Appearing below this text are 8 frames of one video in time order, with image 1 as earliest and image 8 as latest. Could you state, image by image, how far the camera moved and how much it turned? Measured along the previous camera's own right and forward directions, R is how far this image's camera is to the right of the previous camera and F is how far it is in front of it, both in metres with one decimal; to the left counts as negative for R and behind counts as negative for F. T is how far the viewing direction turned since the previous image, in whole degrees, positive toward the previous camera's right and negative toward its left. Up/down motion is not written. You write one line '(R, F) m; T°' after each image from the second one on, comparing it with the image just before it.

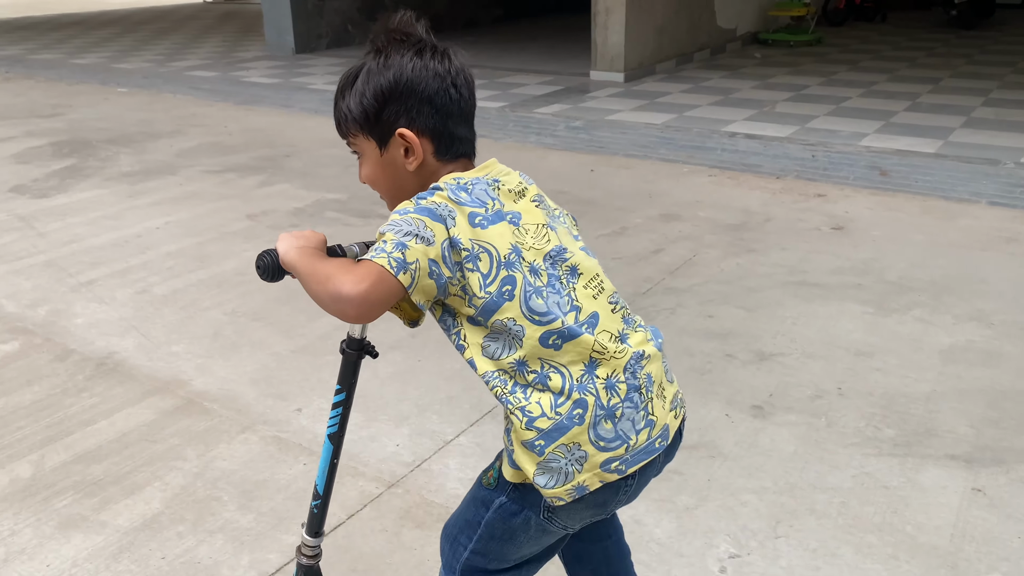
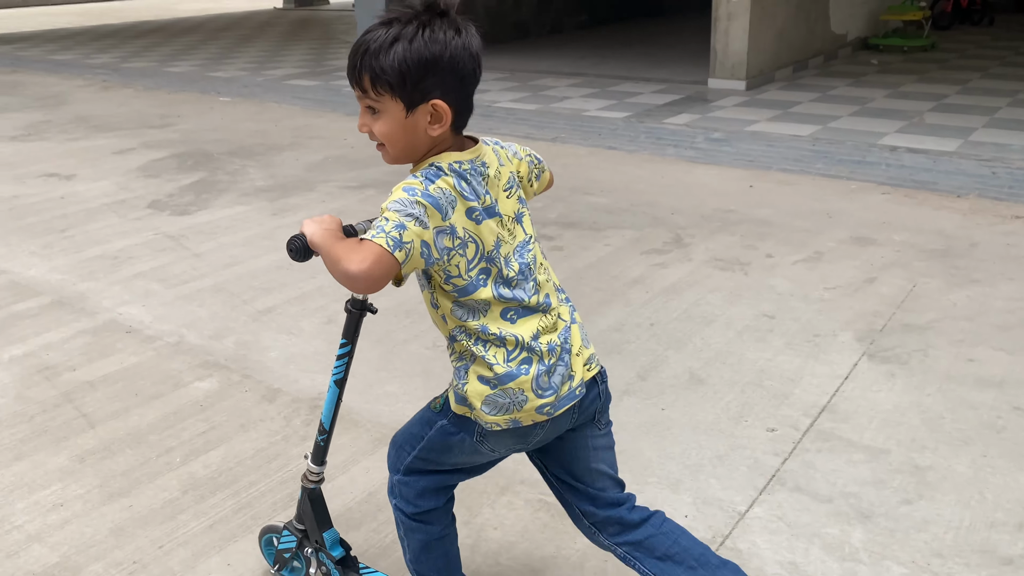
(-0.6, +0.3) m; -3°
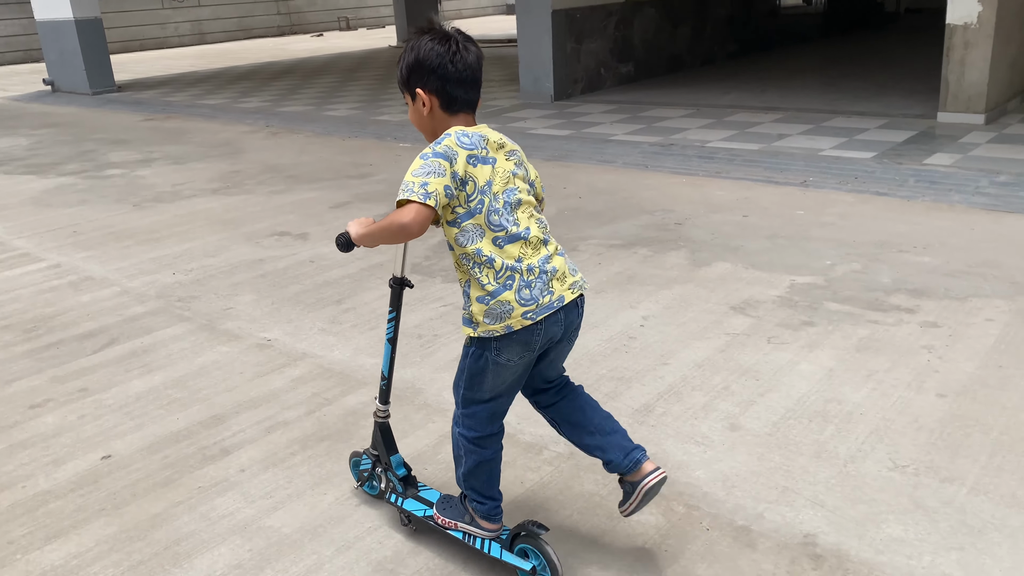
(-1.1, +0.4) m; -4°
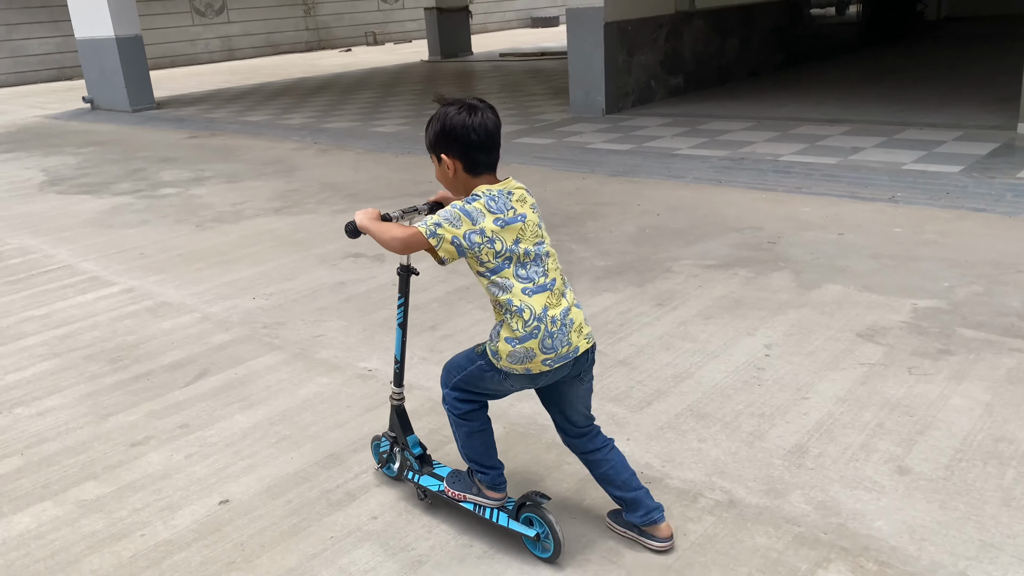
(-0.4, +0.2) m; -1°
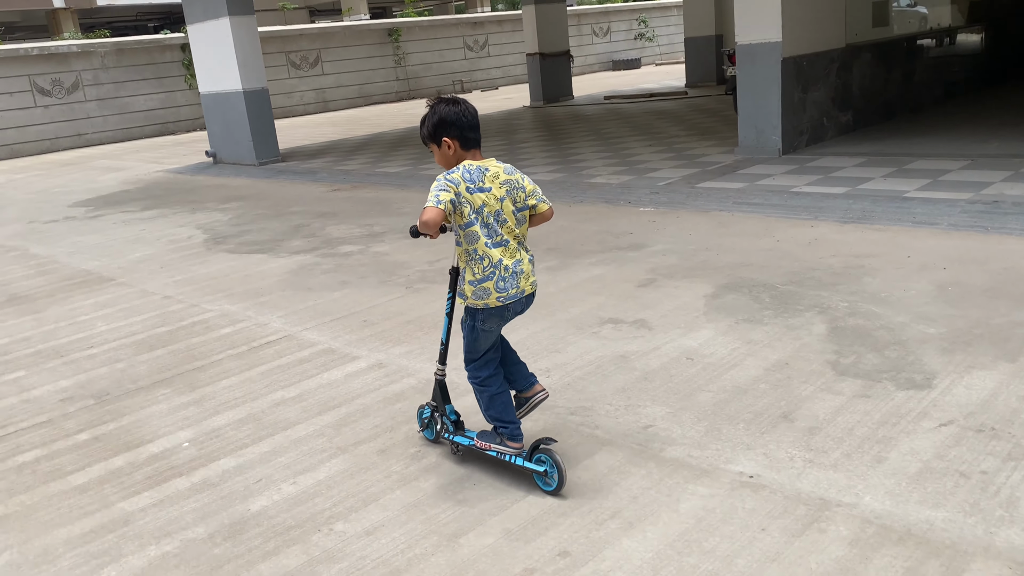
(-1.1, +0.5) m; -4°
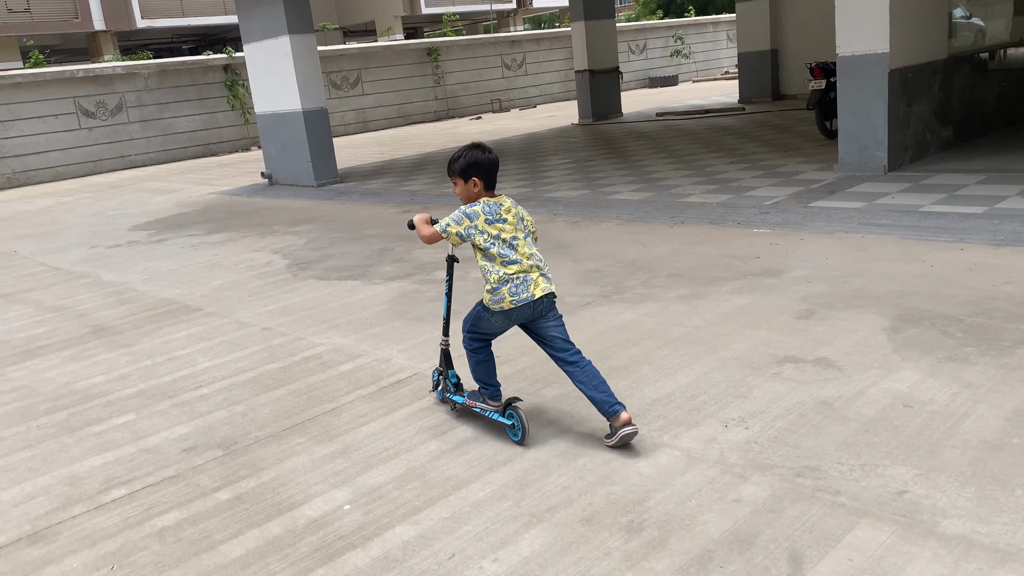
(-0.6, +0.4) m; -1°
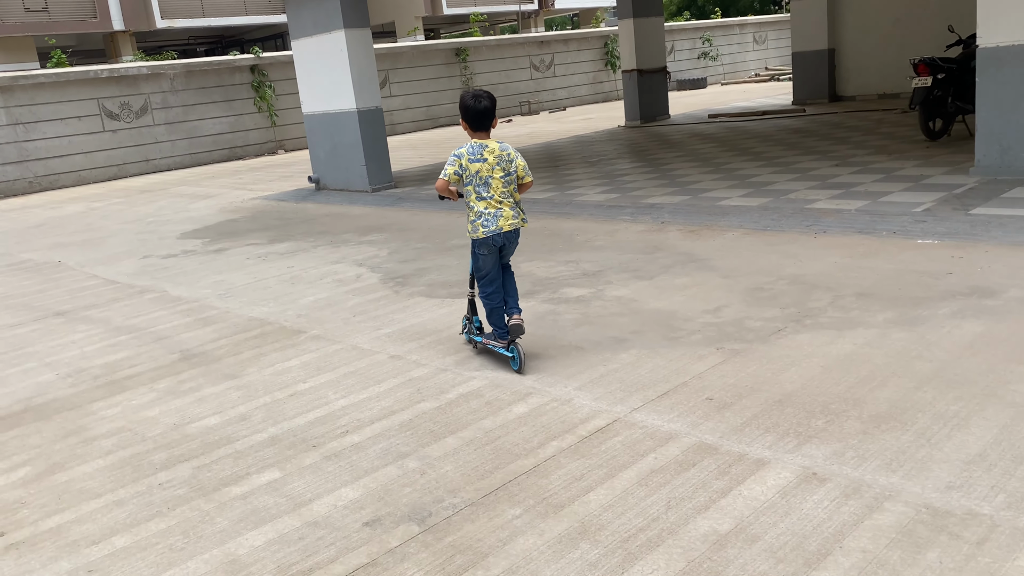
(-0.9, +0.7) m; 0°
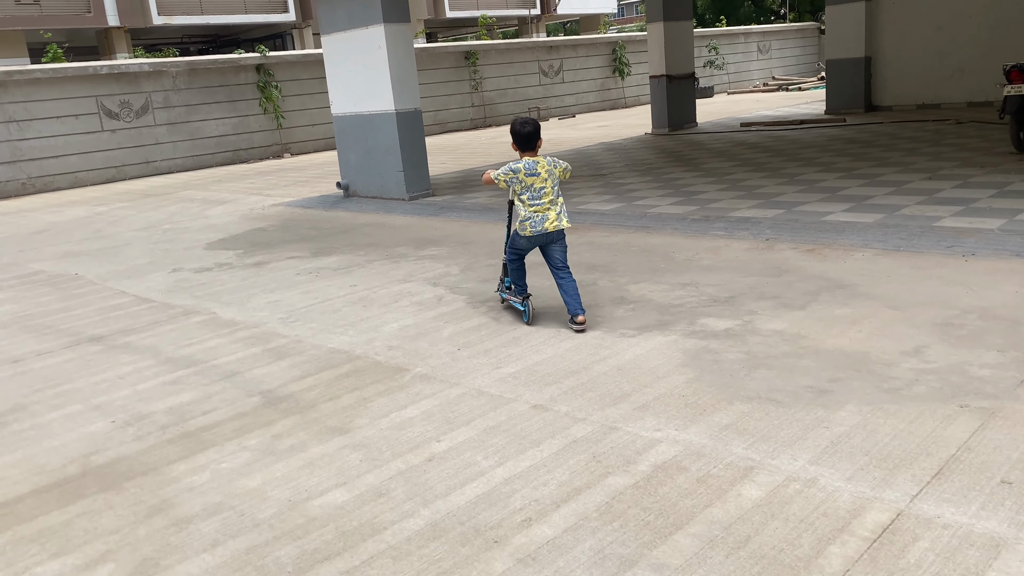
(-0.8, +0.8) m; +1°
